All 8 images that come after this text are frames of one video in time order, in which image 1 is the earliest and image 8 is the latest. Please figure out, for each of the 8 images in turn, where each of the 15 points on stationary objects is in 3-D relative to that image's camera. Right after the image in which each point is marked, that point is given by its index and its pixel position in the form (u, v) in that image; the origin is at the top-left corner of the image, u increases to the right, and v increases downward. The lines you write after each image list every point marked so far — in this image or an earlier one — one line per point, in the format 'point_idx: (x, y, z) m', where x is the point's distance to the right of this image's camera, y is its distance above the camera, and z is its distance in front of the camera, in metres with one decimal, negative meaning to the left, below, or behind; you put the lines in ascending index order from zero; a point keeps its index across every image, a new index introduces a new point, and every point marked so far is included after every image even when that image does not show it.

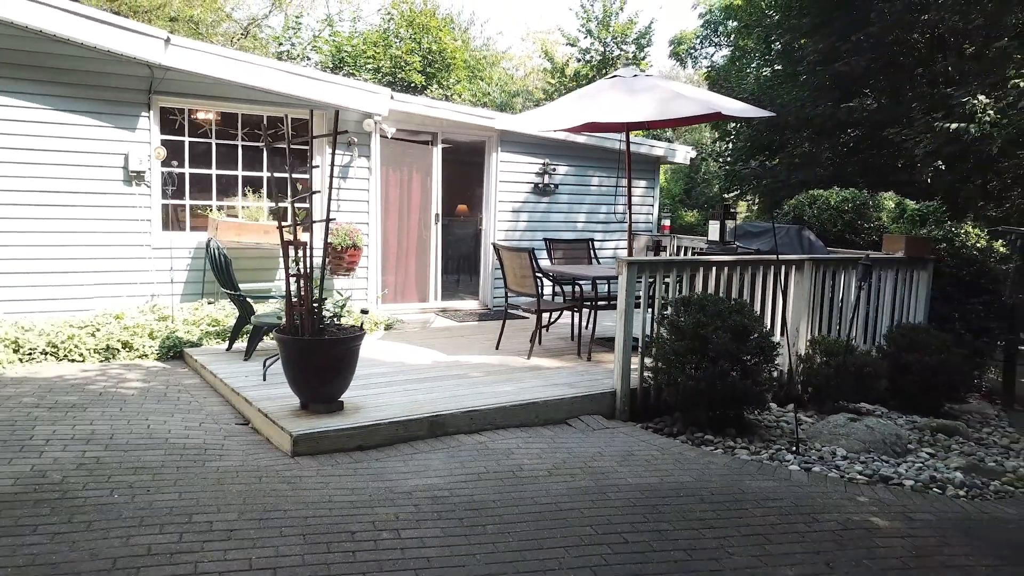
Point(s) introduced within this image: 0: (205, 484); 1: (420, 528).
0: (-1.3, -0.8, +3.3) m
1: (-0.3, -0.9, +3.0) m
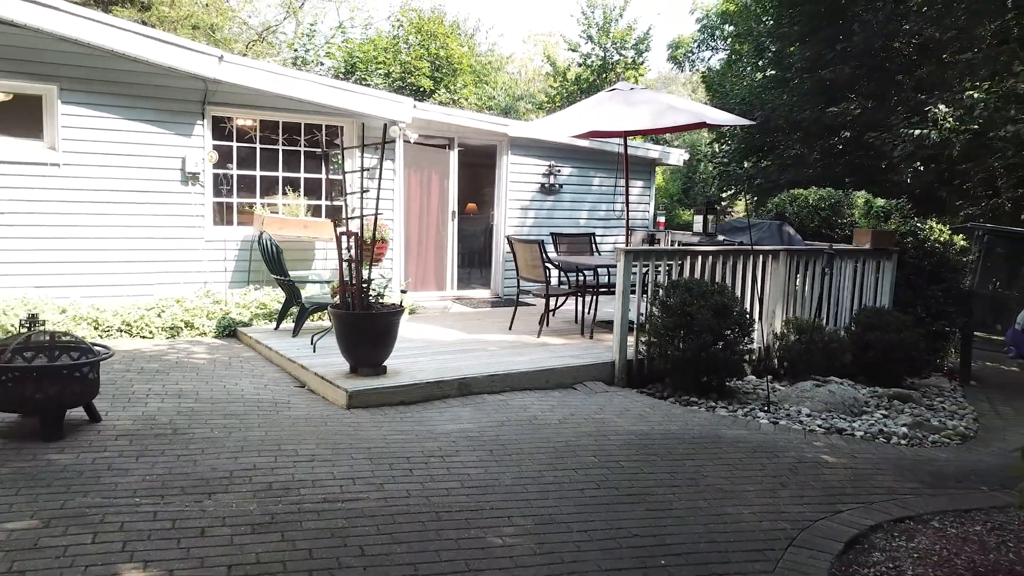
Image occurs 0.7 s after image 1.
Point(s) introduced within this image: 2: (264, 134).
0: (-1.2, -0.7, +4.1) m
1: (-0.2, -0.8, +3.8) m
2: (-2.2, +1.4, +7.1) m
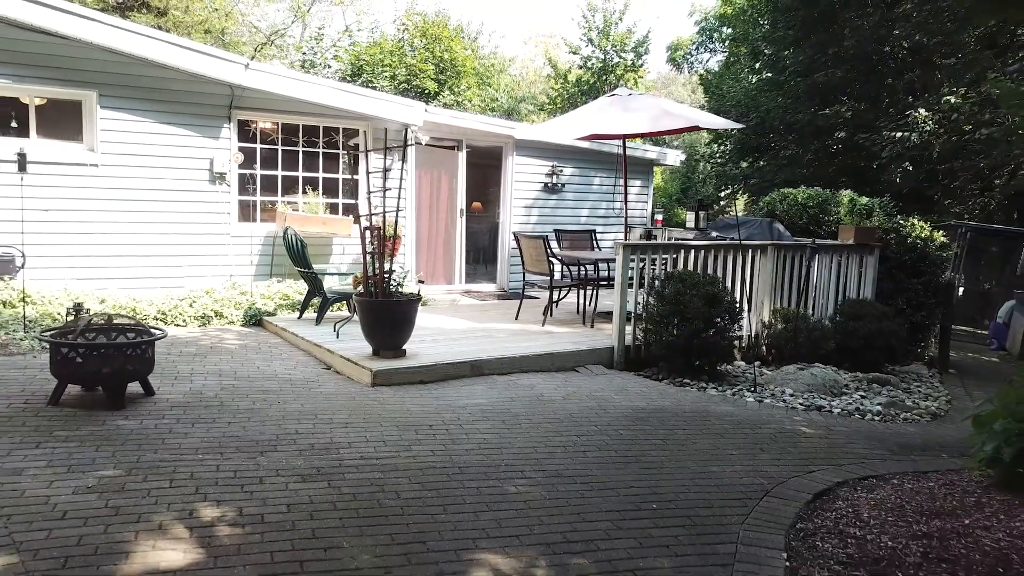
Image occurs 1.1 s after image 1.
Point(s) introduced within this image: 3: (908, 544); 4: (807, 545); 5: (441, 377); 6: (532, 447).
0: (-1.1, -0.6, +4.6) m
1: (-0.2, -0.7, +4.3) m
2: (-2.2, +1.5, +7.6) m
3: (+1.5, -0.9, +2.9) m
4: (+1.1, -1.0, +3.0) m
5: (-0.5, -0.6, +5.2) m
6: (+0.1, -0.8, +3.9) m
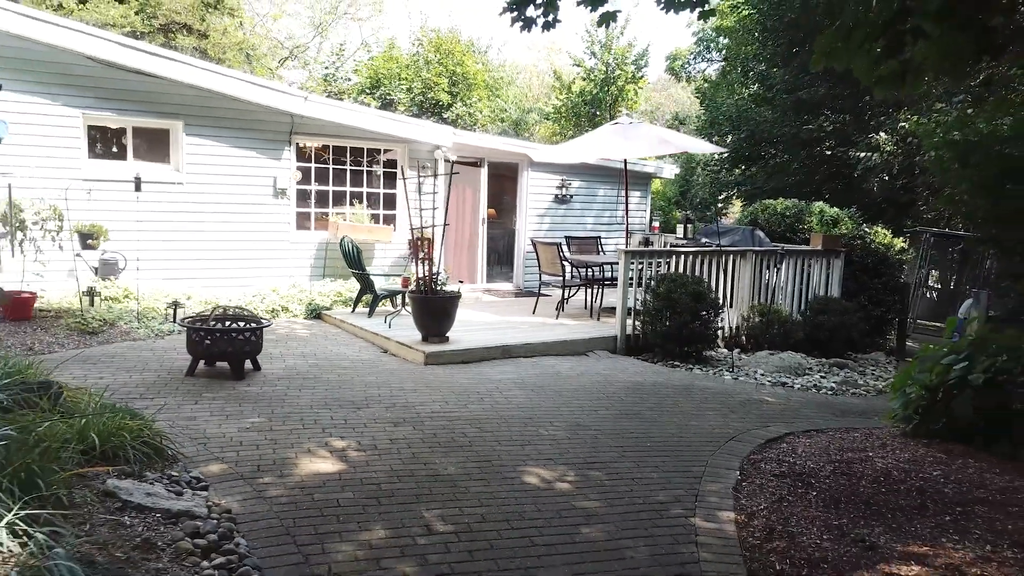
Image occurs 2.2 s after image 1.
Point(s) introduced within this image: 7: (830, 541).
0: (-0.9, -0.6, +5.8) m
1: (0.0, -0.7, +5.5) m
2: (-2.0, +1.5, +8.9) m
3: (+1.7, -0.9, +4.2) m
4: (+1.3, -0.9, +4.2) m
5: (-0.3, -0.6, +6.5) m
6: (+0.3, -0.8, +5.2) m
7: (+1.3, -1.0, +3.2) m
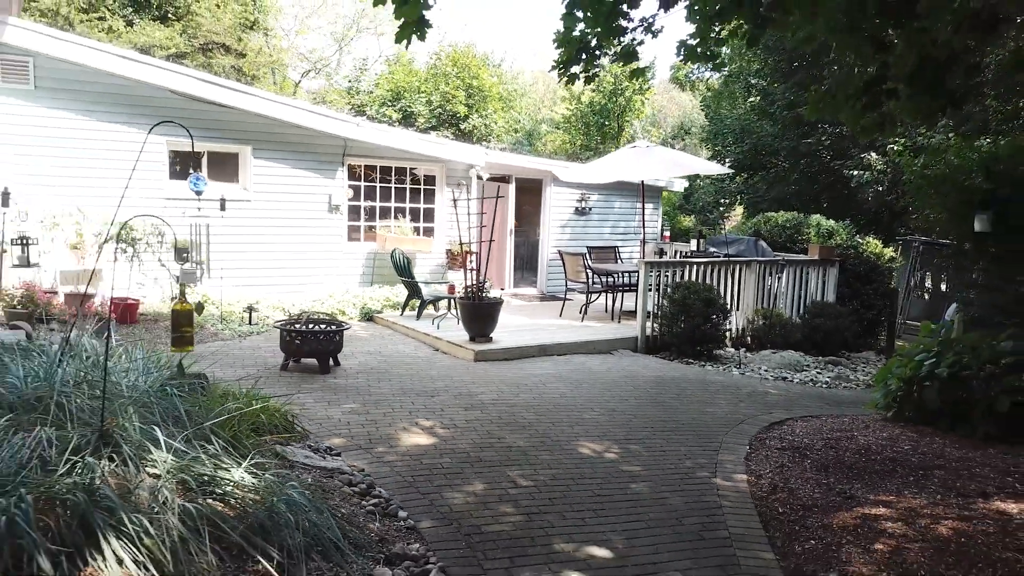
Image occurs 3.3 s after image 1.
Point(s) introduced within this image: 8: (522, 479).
0: (-0.6, -0.7, +6.8) m
1: (+0.4, -0.8, +6.5) m
2: (-1.6, +1.4, +9.8) m
3: (+2.0, -1.0, +5.2) m
4: (+1.6, -1.0, +5.2) m
5: (+0.1, -0.6, +7.5) m
6: (+0.6, -0.9, +6.1) m
7: (+1.6, -1.1, +4.2) m
8: (+0.1, -1.0, +4.2) m
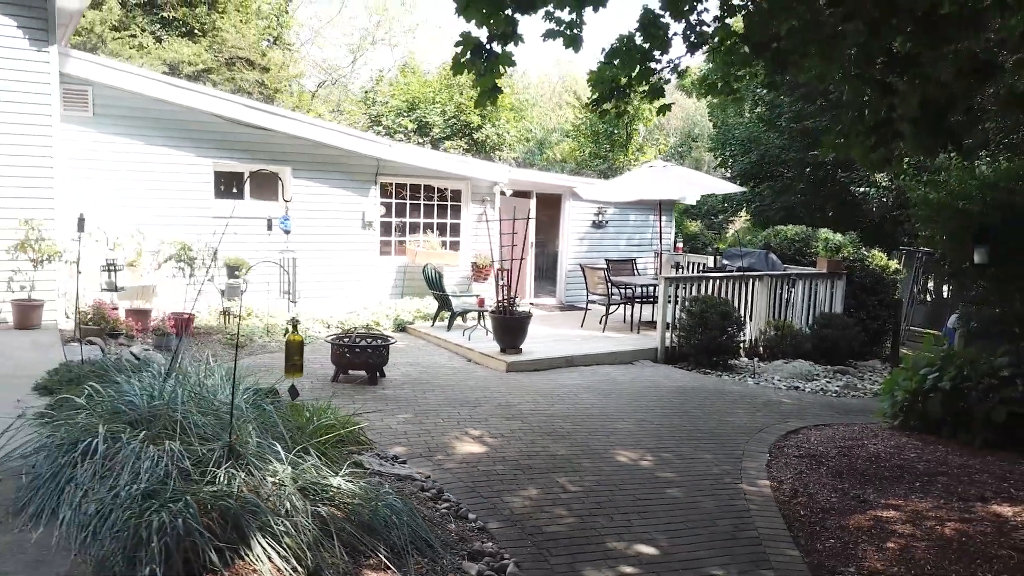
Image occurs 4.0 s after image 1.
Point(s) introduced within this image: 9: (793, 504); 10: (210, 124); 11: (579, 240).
0: (-0.3, -0.9, +7.3) m
1: (+0.6, -0.9, +7.0) m
2: (-1.3, +1.3, +10.3) m
3: (+2.3, -1.2, +5.7) m
4: (+1.9, -1.2, +5.7) m
5: (+0.4, -0.8, +8.0) m
6: (+0.9, -1.0, +6.6) m
7: (+1.9, -1.2, +4.7) m
8: (+0.3, -1.2, +4.7) m
9: (+1.7, -1.3, +4.6) m
10: (-3.3, +1.8, +8.7) m
11: (+1.0, +0.7, +11.7) m
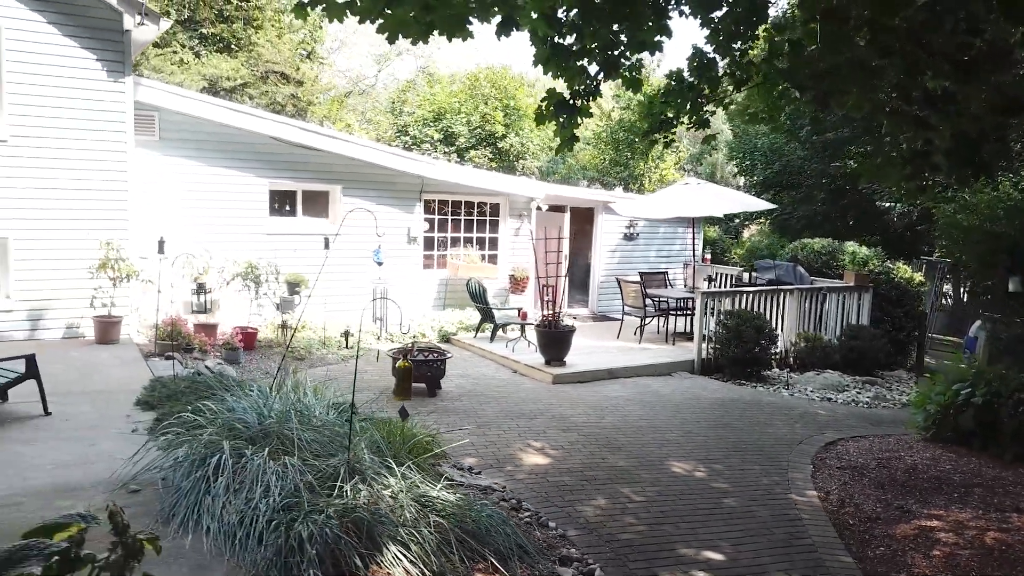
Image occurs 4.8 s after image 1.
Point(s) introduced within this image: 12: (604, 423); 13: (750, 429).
0: (+0.2, -1.0, +7.7) m
1: (+1.1, -1.1, +7.4) m
2: (-0.8, +1.1, +10.8) m
3: (+2.7, -1.3, +6.0) m
4: (+2.4, -1.3, +6.1) m
5: (+0.9, -1.0, +8.4) m
6: (+1.4, -1.2, +7.0) m
7: (+2.4, -1.4, +5.1) m
8: (+0.8, -1.3, +5.1) m
9: (+2.1, -1.4, +5.0) m
10: (-2.8, +1.7, +9.2) m
11: (+1.5, +0.5, +12.1) m
12: (+0.8, -1.2, +6.7) m
13: (+2.1, -1.2, +6.9) m
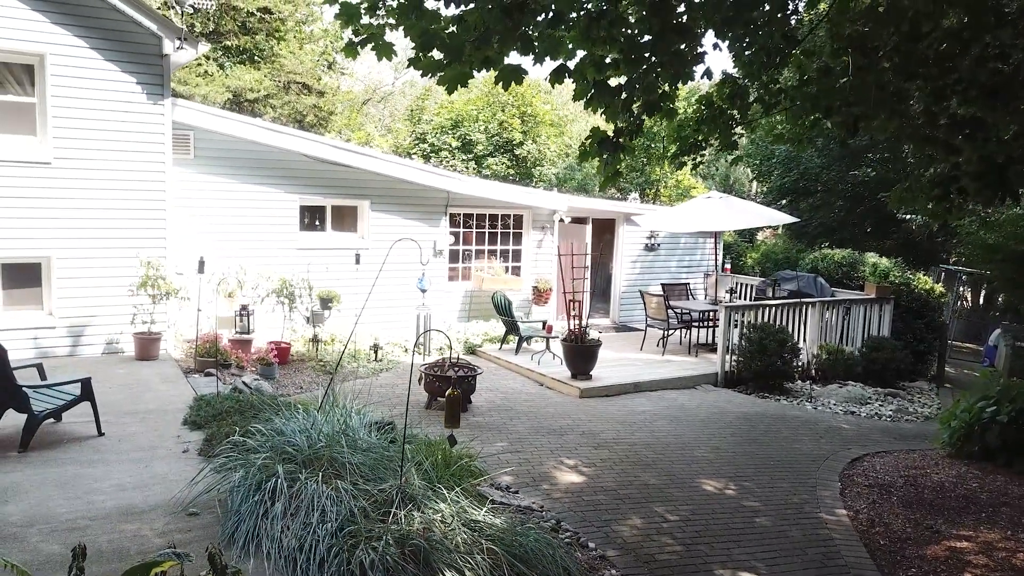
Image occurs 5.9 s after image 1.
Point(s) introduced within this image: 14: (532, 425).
0: (+0.5, -1.2, +7.8) m
1: (+1.4, -1.3, +7.5) m
2: (-0.5, +0.9, +10.9) m
3: (+3.0, -1.5, +6.1) m
4: (+2.7, -1.5, +6.2) m
5: (+1.1, -1.1, +8.5) m
6: (+1.7, -1.3, +7.2) m
7: (+2.6, -1.6, +5.2) m
8: (+1.0, -1.5, +5.2) m
9: (+2.3, -1.6, +5.1) m
10: (-2.5, +1.5, +9.4) m
11: (+1.9, +0.4, +12.2) m
12: (+1.1, -1.3, +6.9) m
13: (+2.4, -1.4, +7.0) m
14: (+0.2, -1.2, +7.1) m
